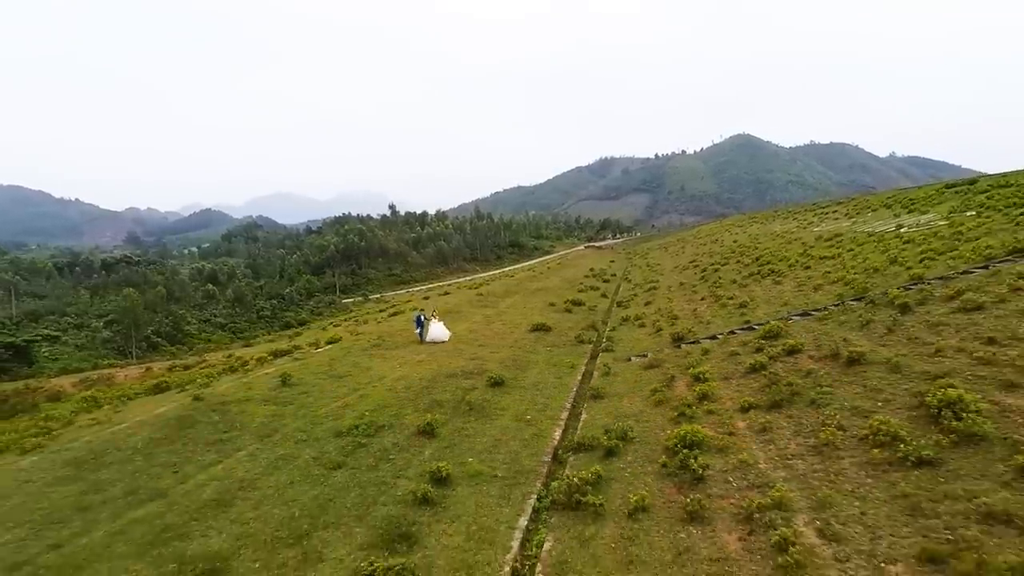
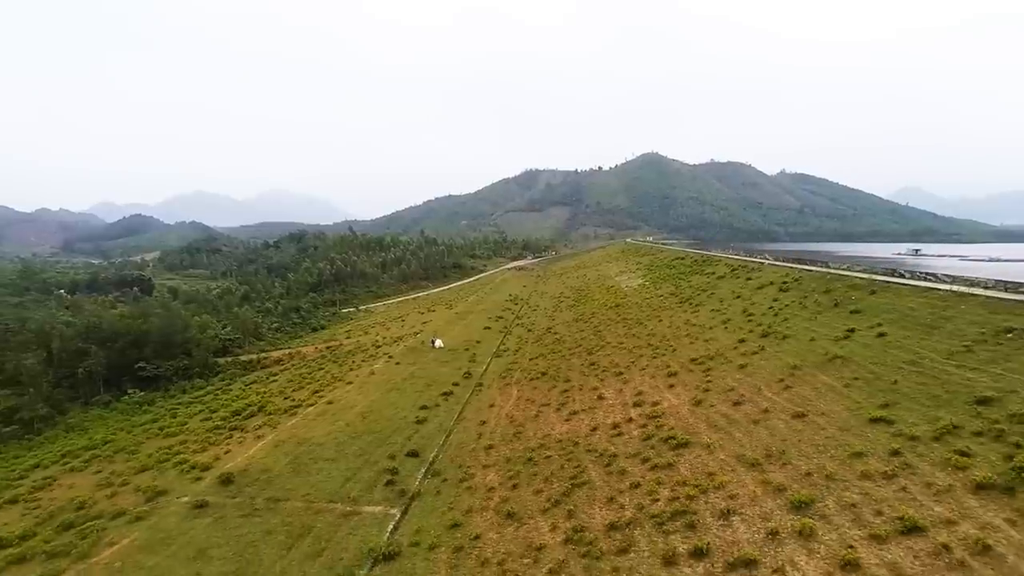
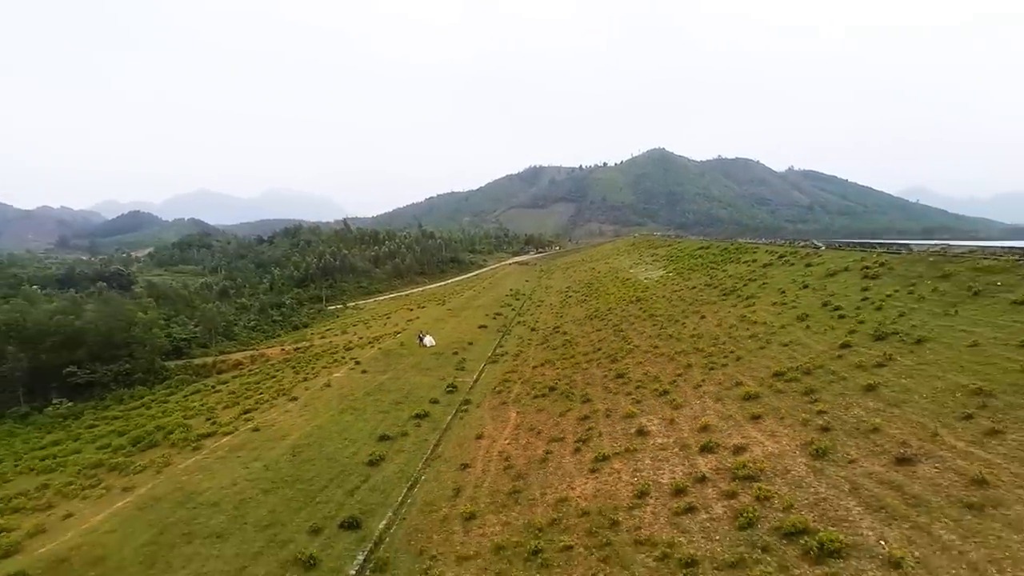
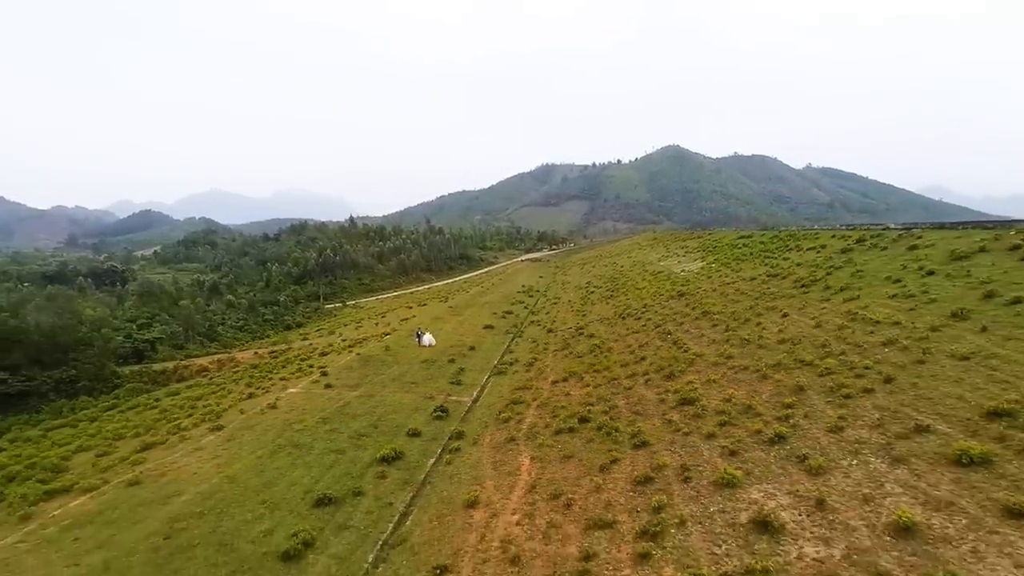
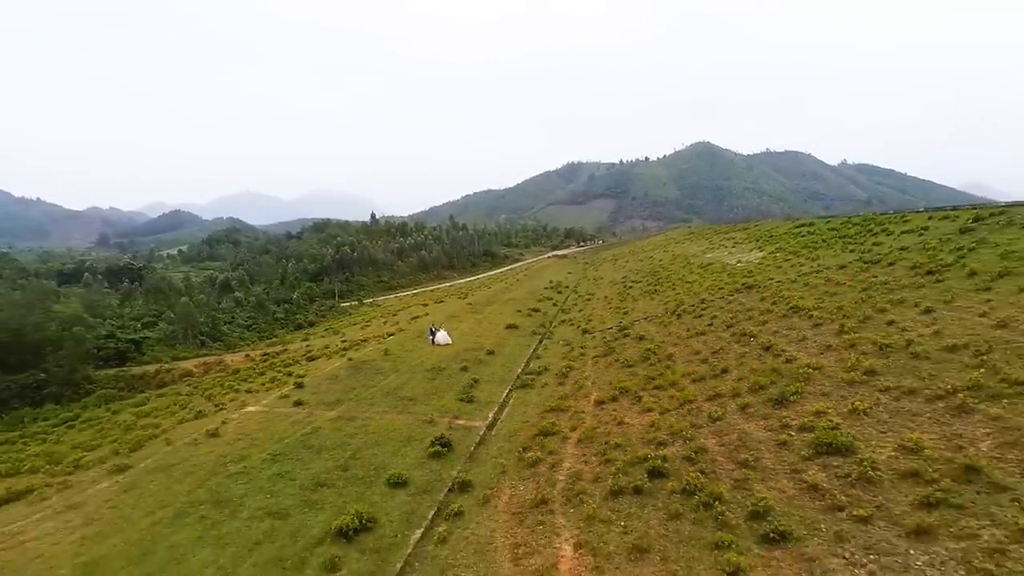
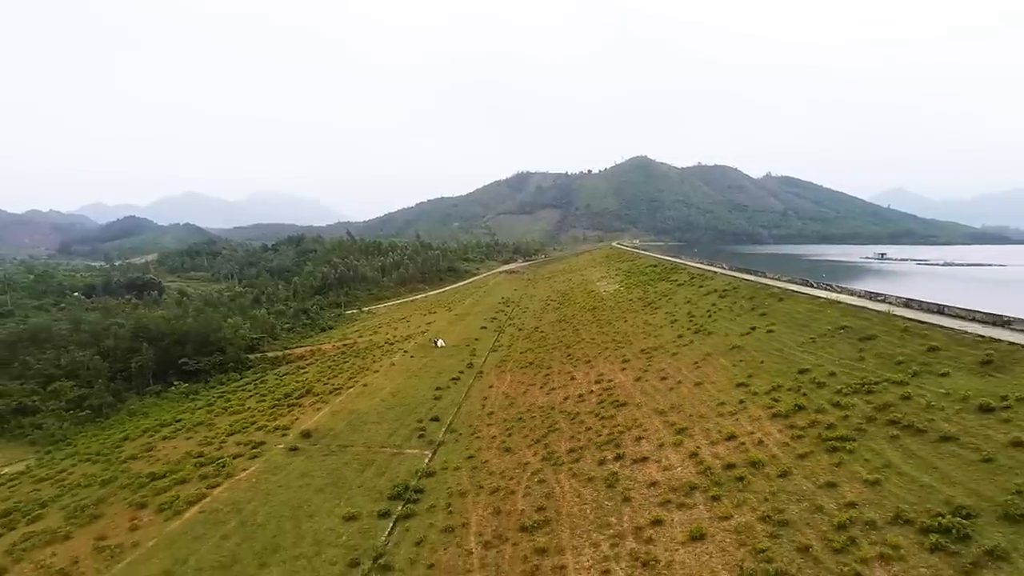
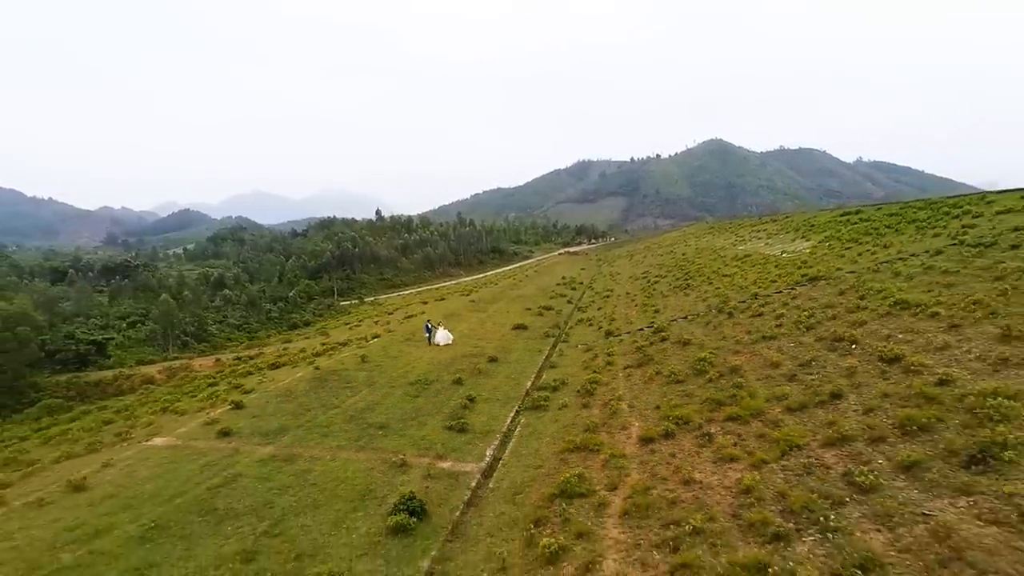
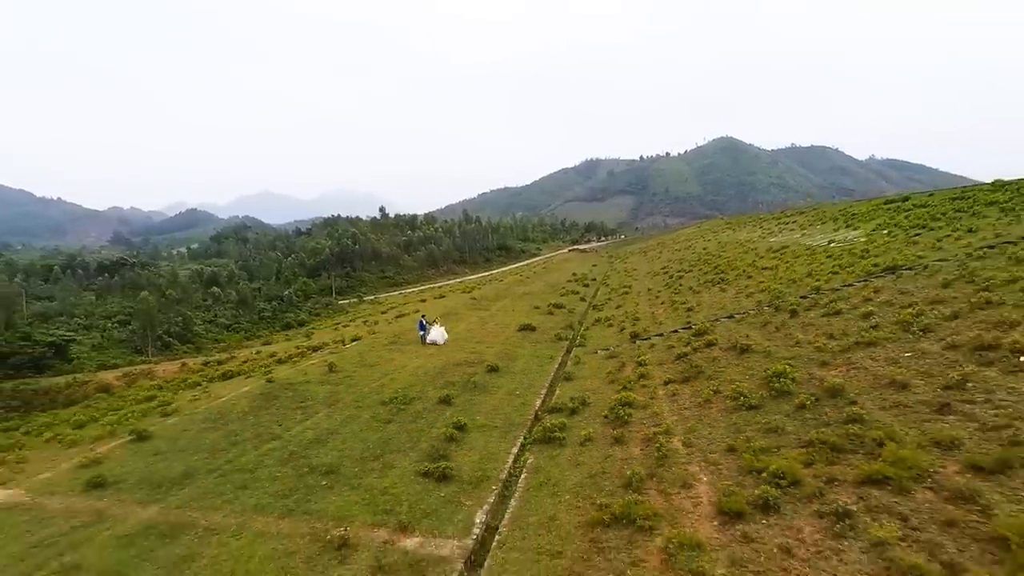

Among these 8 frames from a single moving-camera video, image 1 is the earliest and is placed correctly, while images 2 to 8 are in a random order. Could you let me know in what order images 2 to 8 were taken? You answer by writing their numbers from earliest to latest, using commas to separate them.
8, 7, 5, 4, 3, 2, 6
